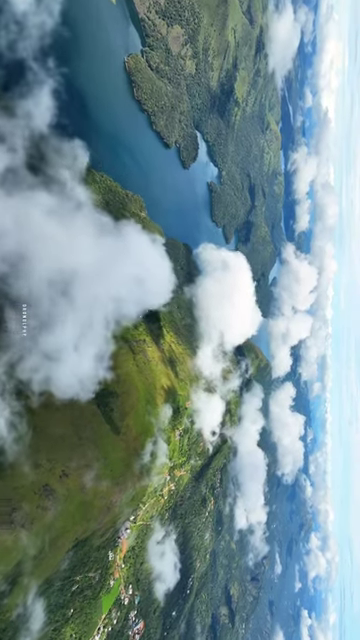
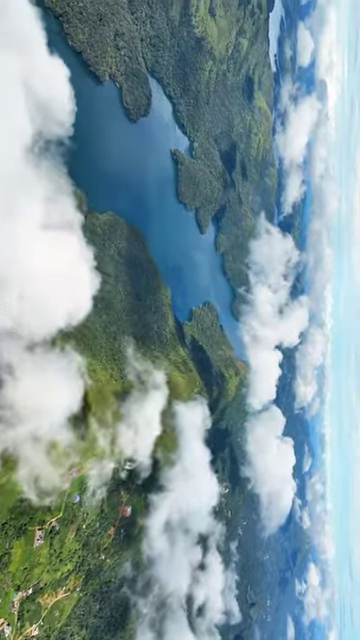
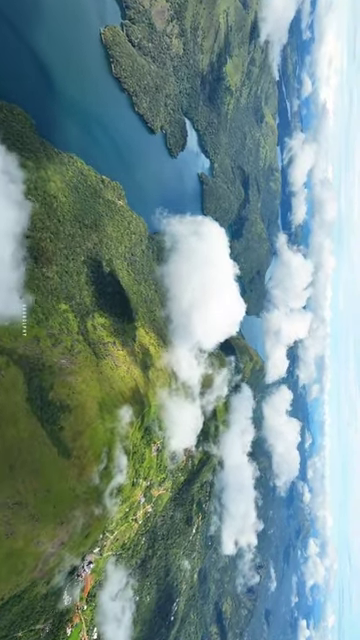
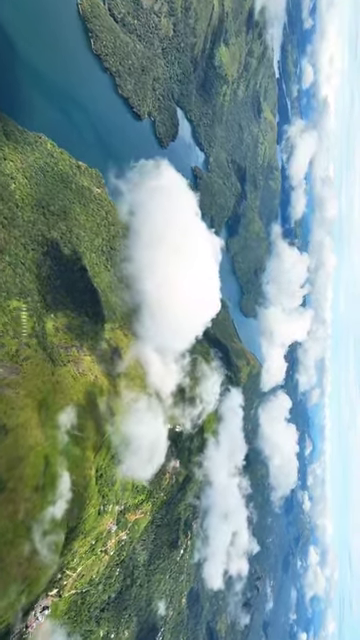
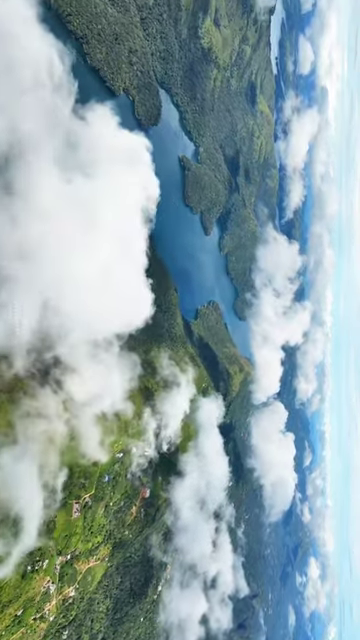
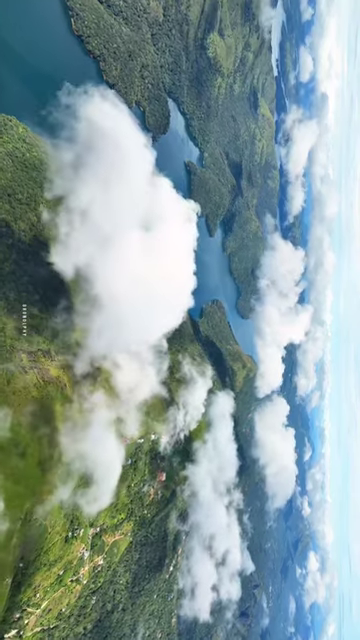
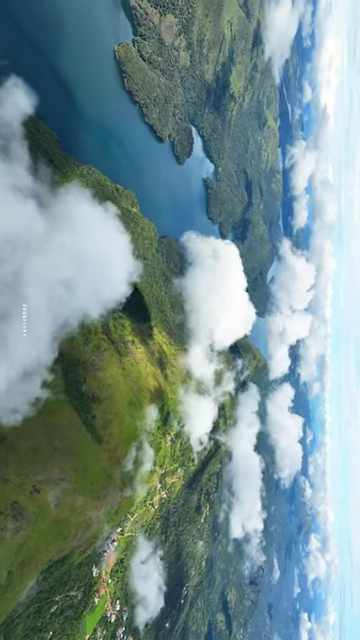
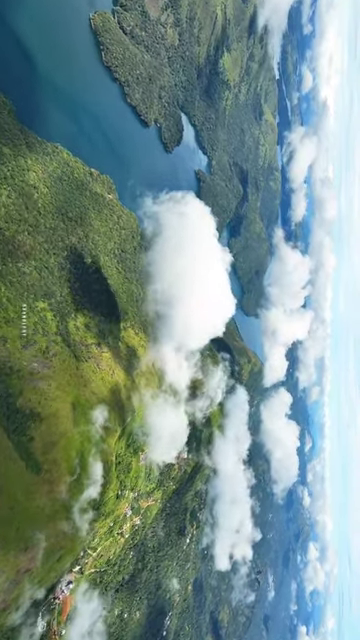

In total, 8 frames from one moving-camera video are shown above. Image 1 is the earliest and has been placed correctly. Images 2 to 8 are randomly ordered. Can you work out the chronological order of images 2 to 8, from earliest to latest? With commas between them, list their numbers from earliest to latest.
7, 3, 8, 4, 6, 5, 2
